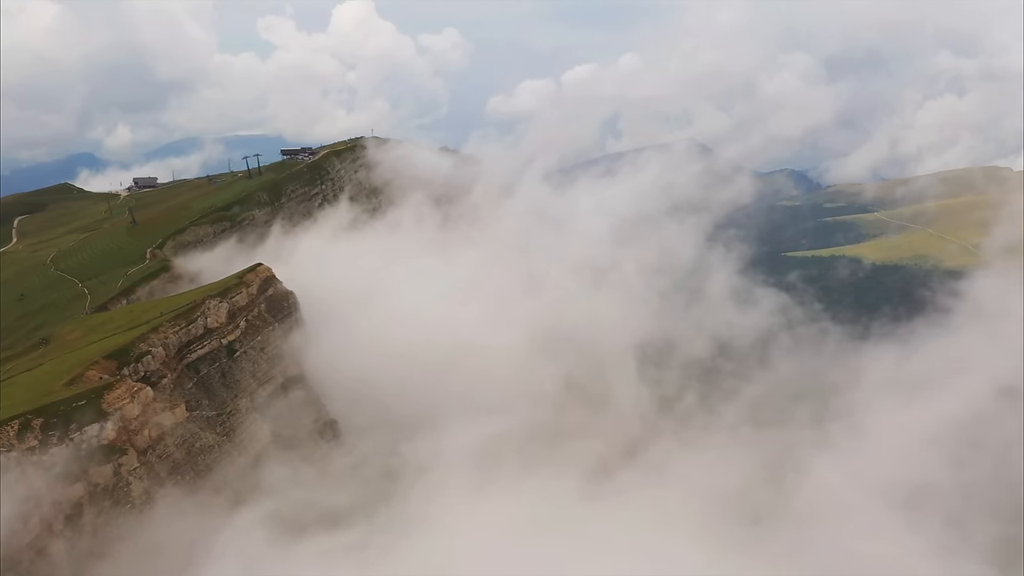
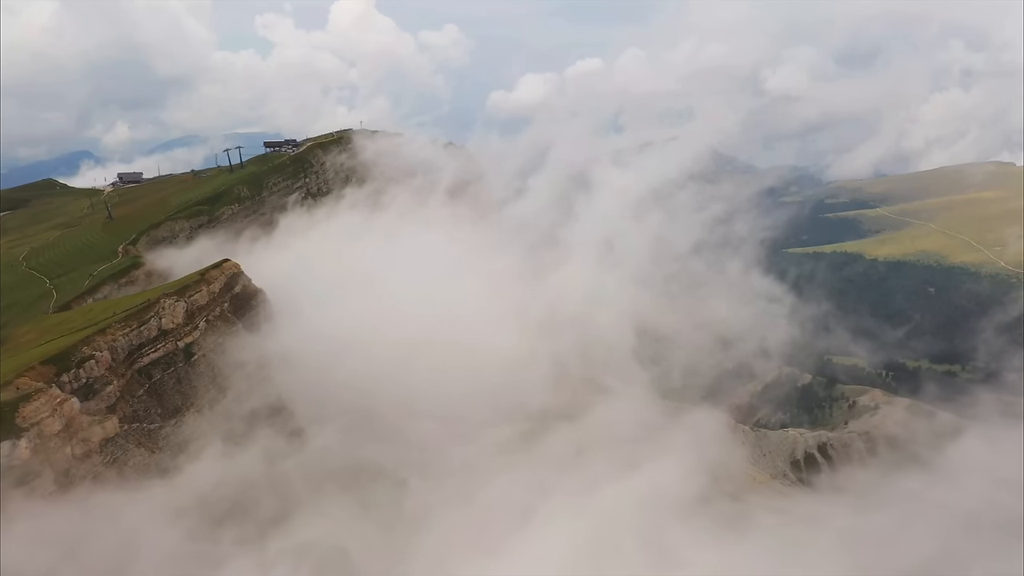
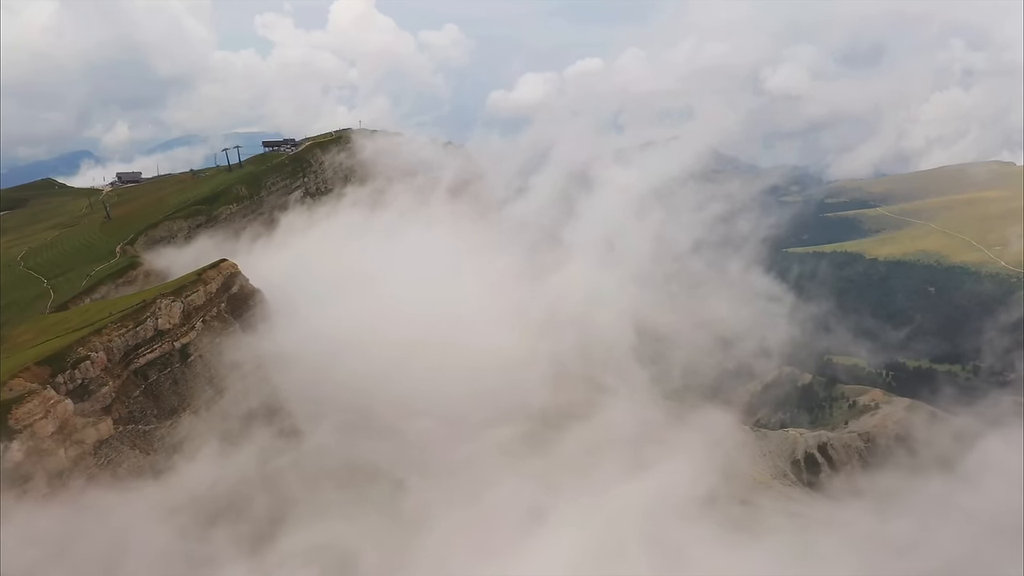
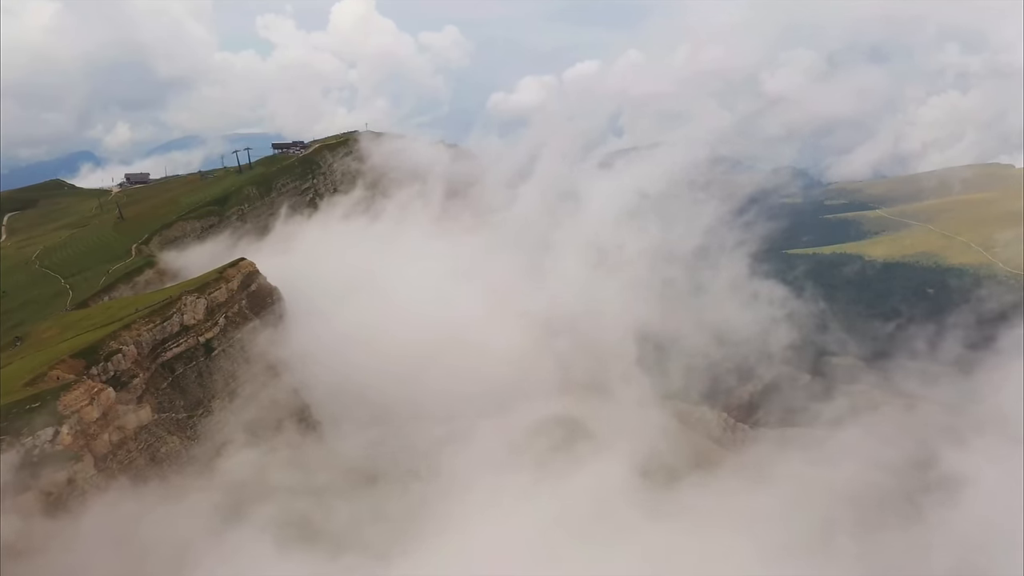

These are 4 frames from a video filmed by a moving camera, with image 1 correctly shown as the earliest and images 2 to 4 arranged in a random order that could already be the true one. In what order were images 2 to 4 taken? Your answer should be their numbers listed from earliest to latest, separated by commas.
4, 2, 3
